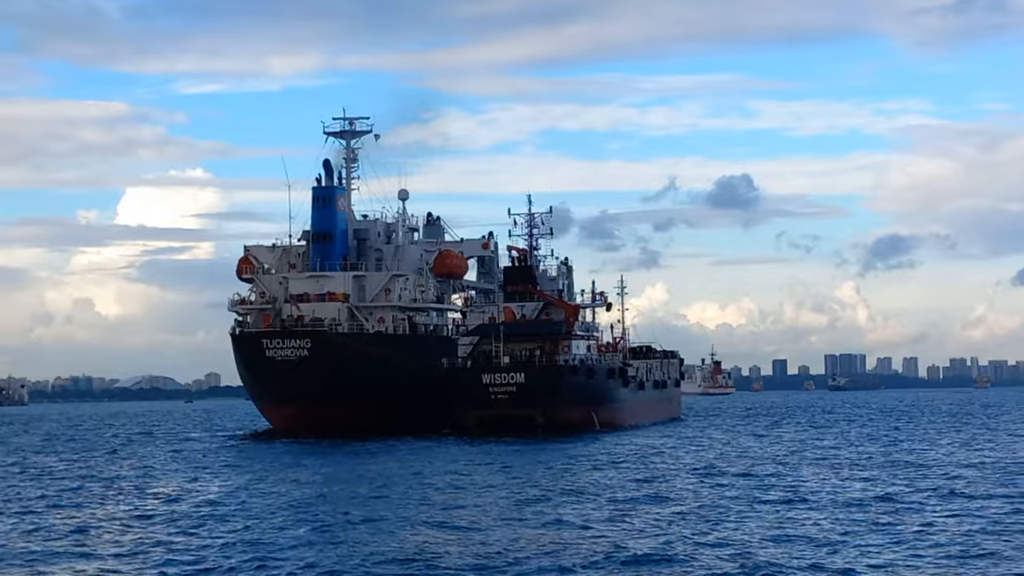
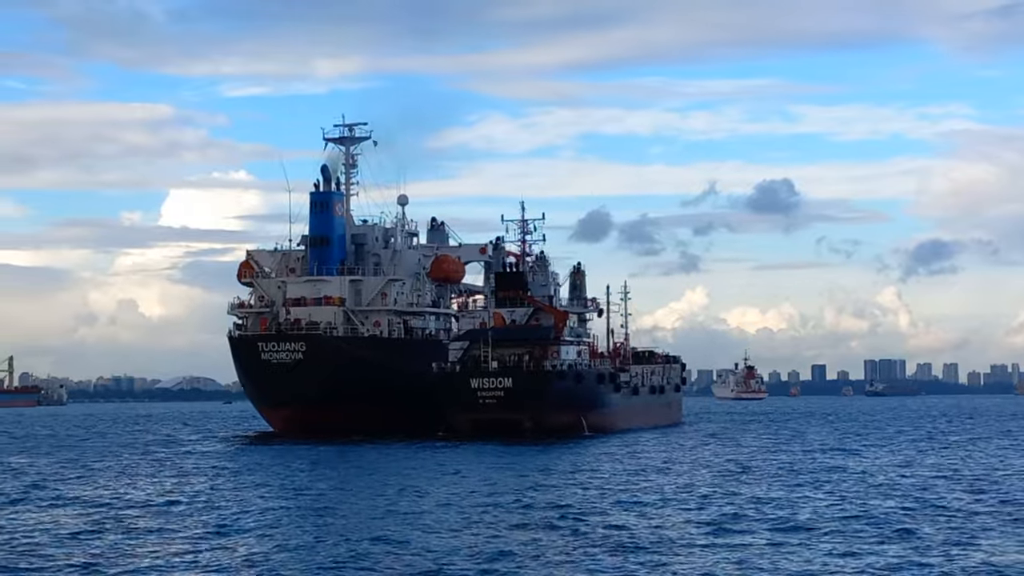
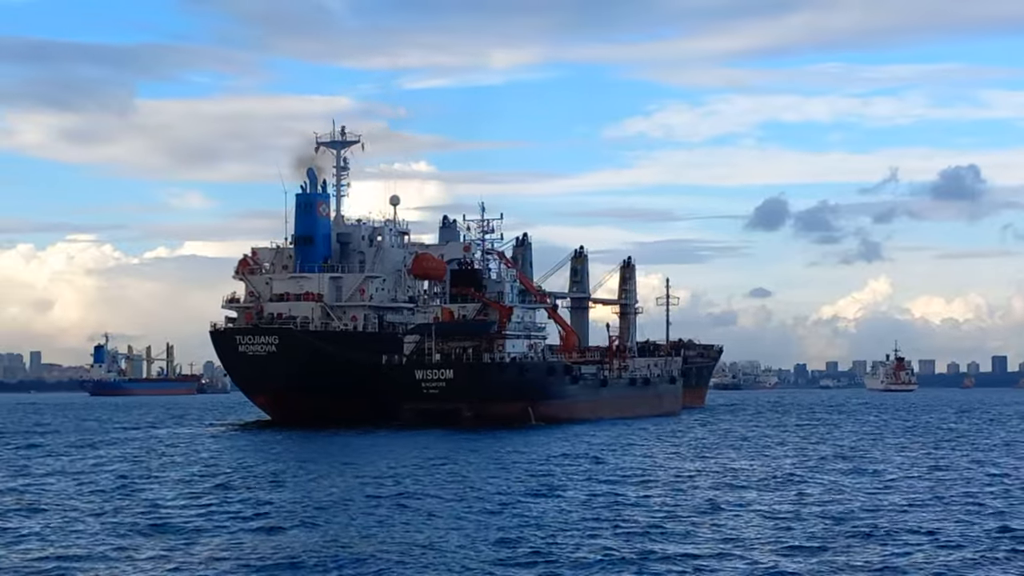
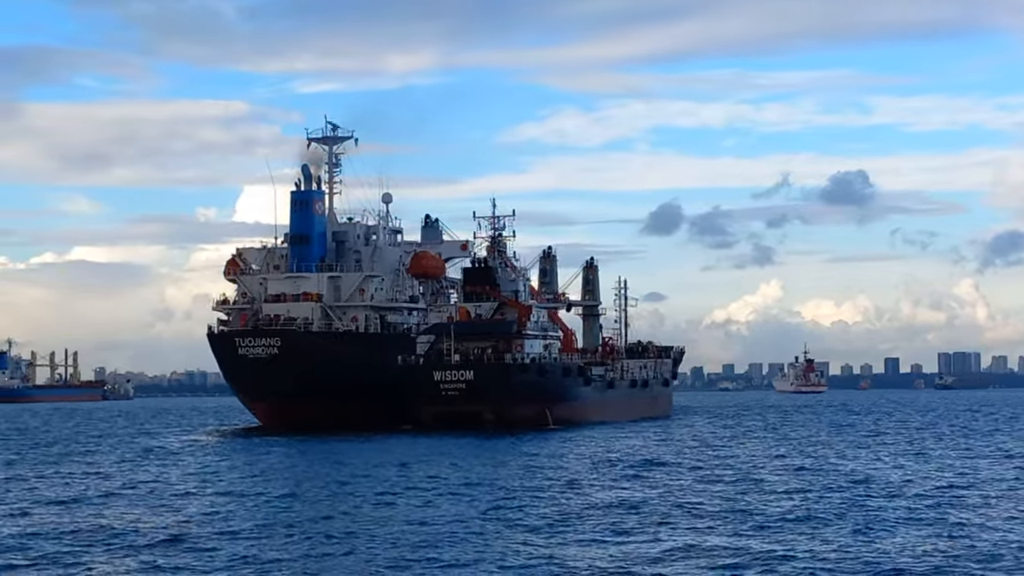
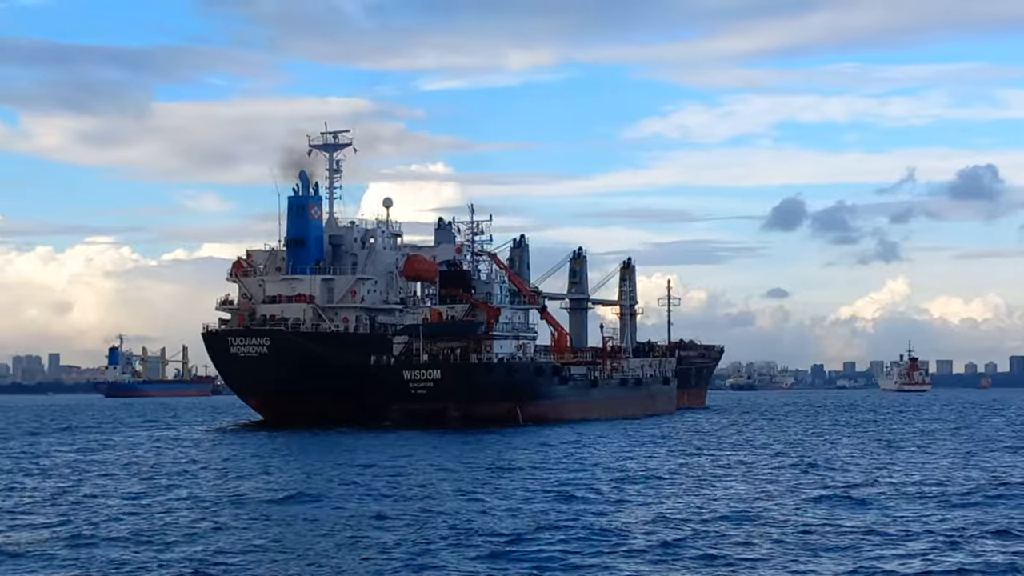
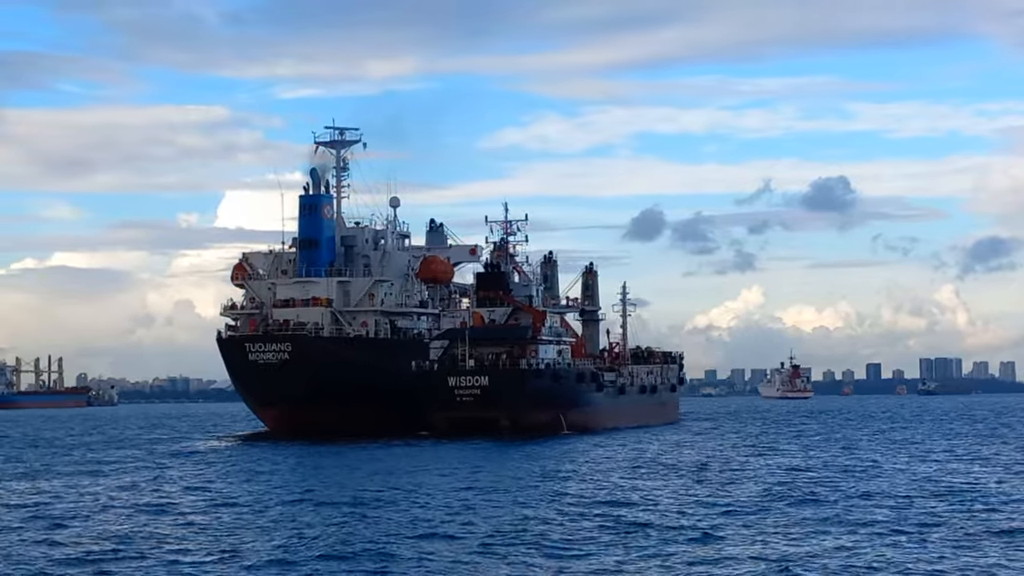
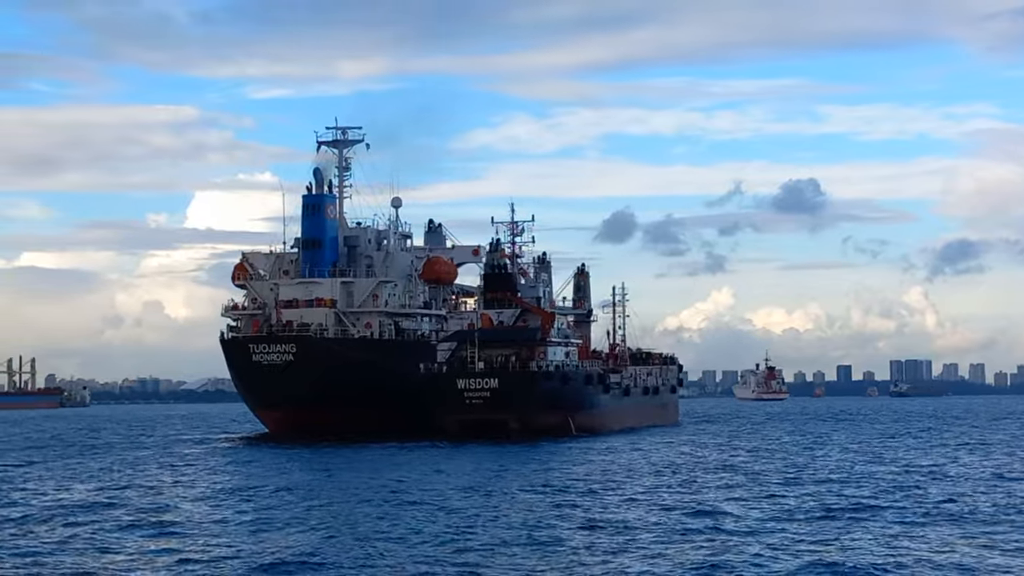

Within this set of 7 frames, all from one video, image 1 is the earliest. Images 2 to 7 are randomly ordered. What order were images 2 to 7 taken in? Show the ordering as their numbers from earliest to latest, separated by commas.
2, 7, 6, 4, 3, 5
